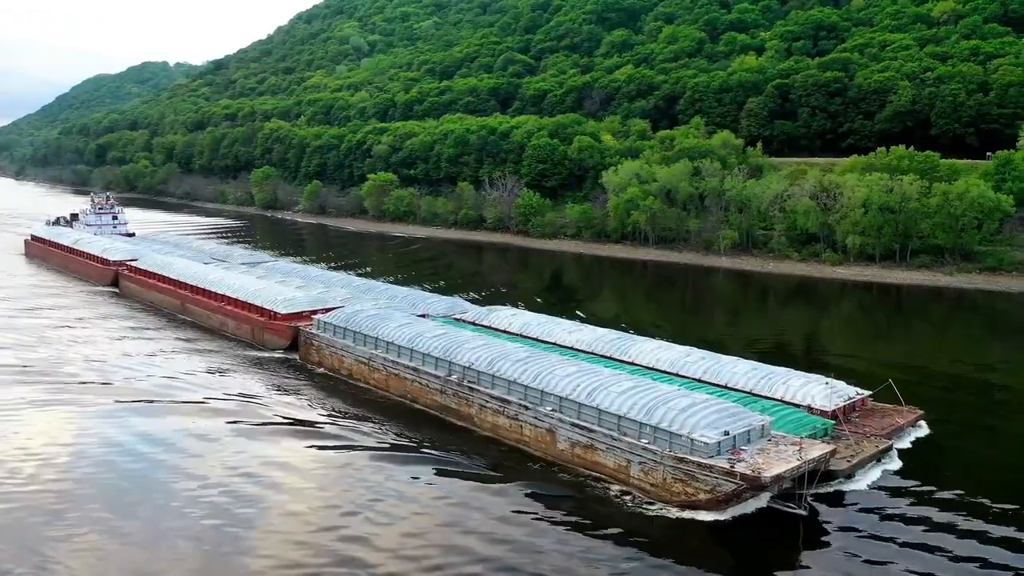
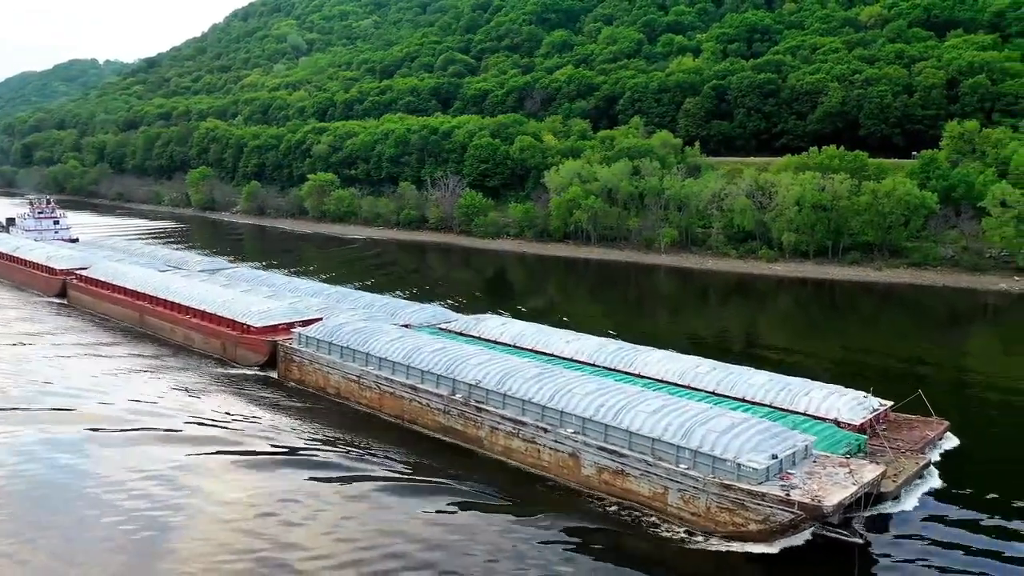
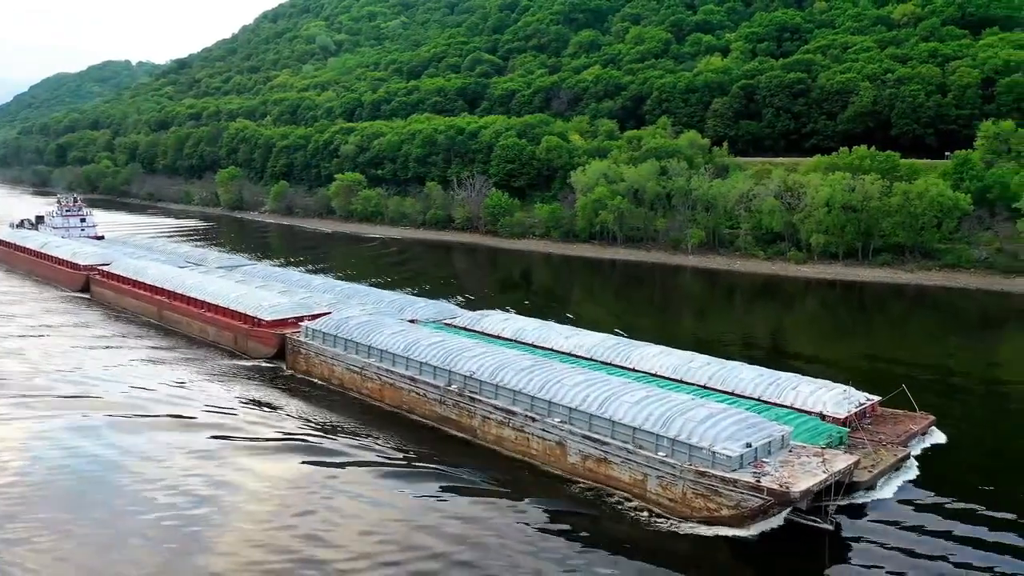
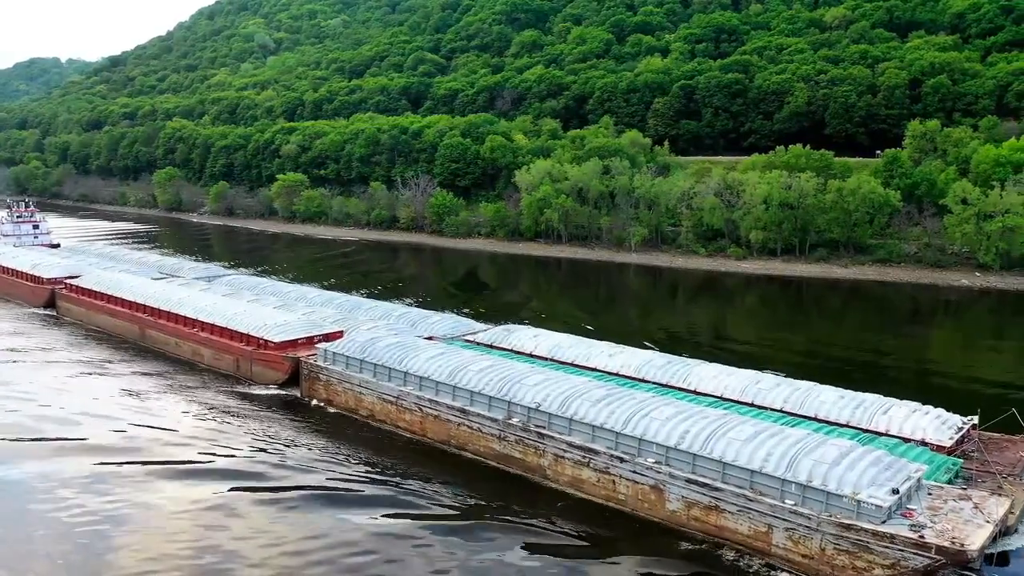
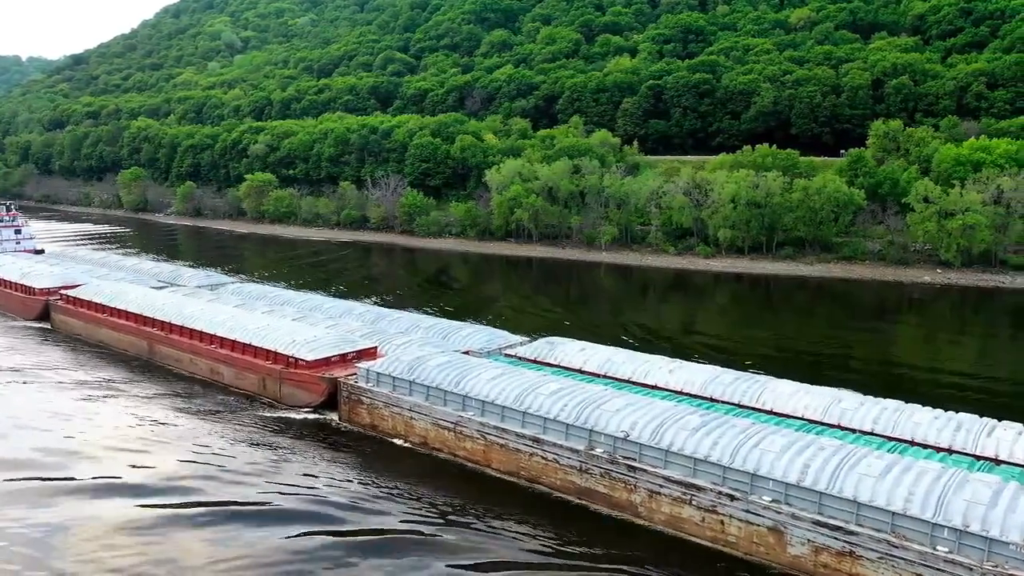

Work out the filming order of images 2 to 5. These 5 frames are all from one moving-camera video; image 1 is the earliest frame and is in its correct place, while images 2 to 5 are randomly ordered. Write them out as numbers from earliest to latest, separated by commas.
3, 2, 4, 5
